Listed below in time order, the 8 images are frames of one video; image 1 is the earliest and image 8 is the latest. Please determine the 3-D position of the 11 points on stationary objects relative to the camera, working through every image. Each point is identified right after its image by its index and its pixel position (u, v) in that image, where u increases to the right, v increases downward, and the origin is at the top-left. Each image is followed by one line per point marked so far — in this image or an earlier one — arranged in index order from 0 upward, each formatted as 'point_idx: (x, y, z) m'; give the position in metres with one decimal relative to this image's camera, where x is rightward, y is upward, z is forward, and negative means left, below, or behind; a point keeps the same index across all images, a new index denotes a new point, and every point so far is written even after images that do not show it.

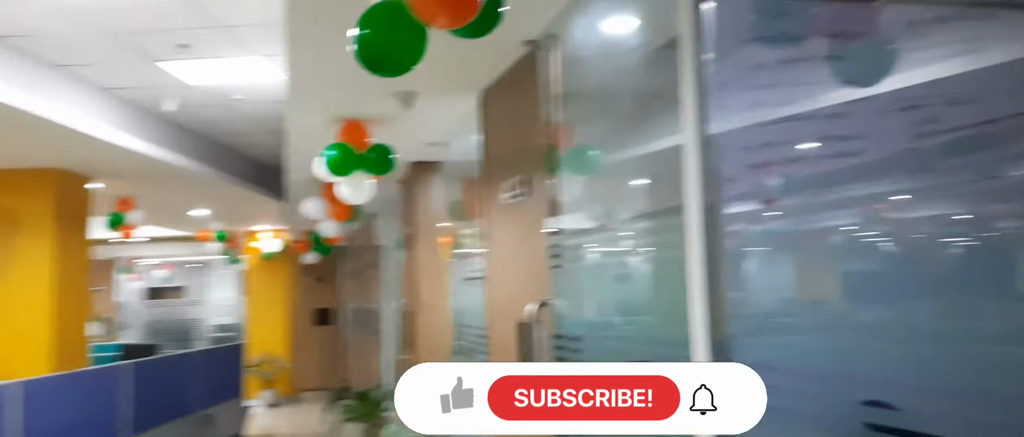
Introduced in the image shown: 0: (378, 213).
0: (-1.6, +0.1, +9.2) m
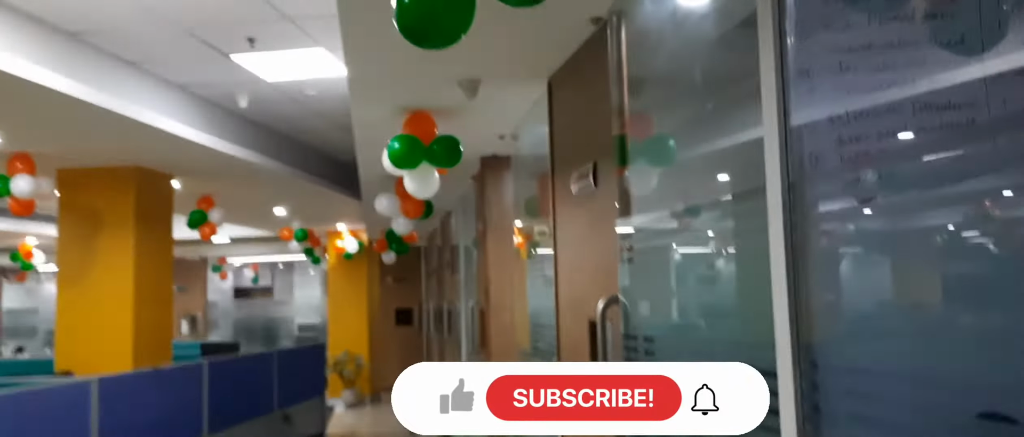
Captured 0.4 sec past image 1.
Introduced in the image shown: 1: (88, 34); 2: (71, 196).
0: (-0.7, +0.1, +9.2) m
1: (-2.4, +1.0, +4.4) m
2: (-3.5, +0.2, +6.2) m
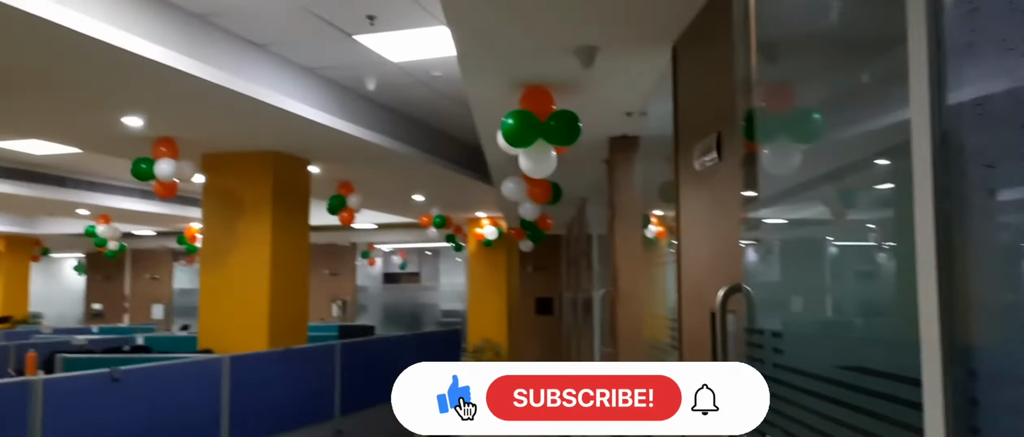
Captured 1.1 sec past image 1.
0: (+0.9, +0.2, +8.9) m
1: (-1.7, +1.2, +4.5) m
2: (-2.5, +0.3, +6.5) m
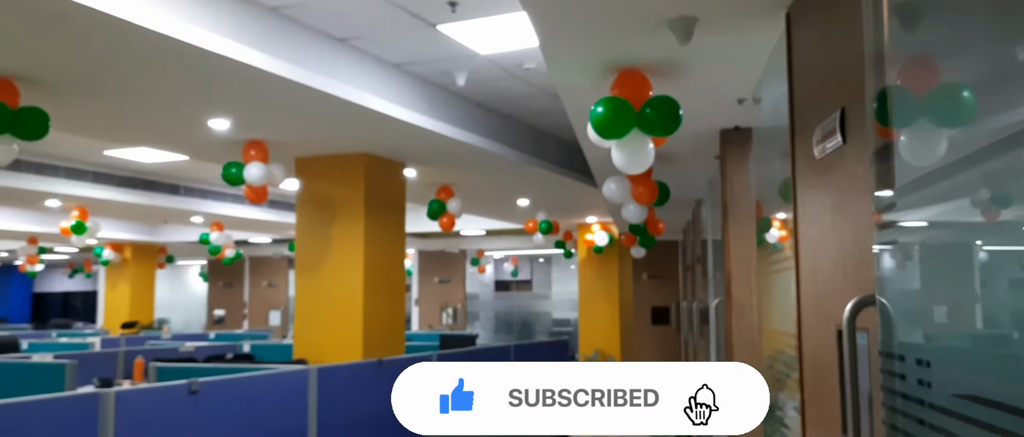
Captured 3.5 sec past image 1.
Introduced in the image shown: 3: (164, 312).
0: (+2.0, +0.2, +8.2) m
1: (-1.2, +1.1, +4.3) m
2: (-1.7, +0.3, +6.4) m
3: (-8.2, -2.2, +18.5) m
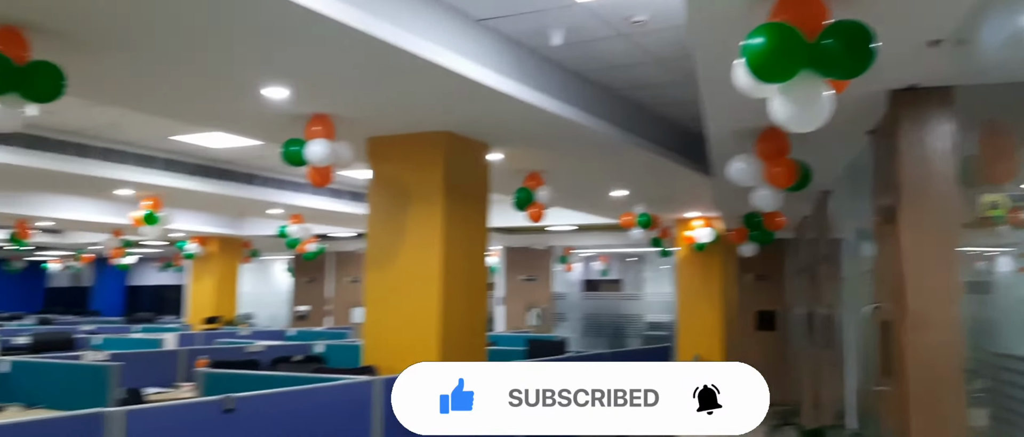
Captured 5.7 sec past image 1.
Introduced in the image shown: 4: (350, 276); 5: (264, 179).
0: (+2.9, +0.3, +7.1) m
1: (-0.7, +1.2, +3.5) m
2: (-0.9, +0.4, +5.7) m
3: (-6.2, -2.1, +18.4) m
4: (-3.3, -1.2, +15.8) m
5: (-2.9, +0.5, +9.3) m
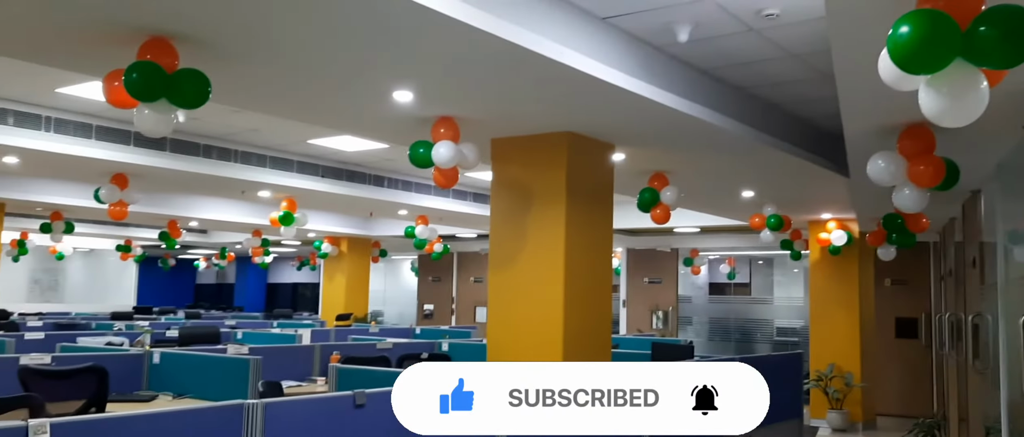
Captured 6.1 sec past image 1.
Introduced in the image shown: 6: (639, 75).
0: (+3.9, +0.2, +6.5) m
1: (-0.2, +1.2, +3.5) m
2: (-0.1, +0.4, +5.7) m
3: (-3.2, -2.1, +19.1) m
4: (-0.8, -1.2, +16.1) m
5: (-1.5, +0.5, +9.6) m
6: (+0.7, +0.8, +4.6) m
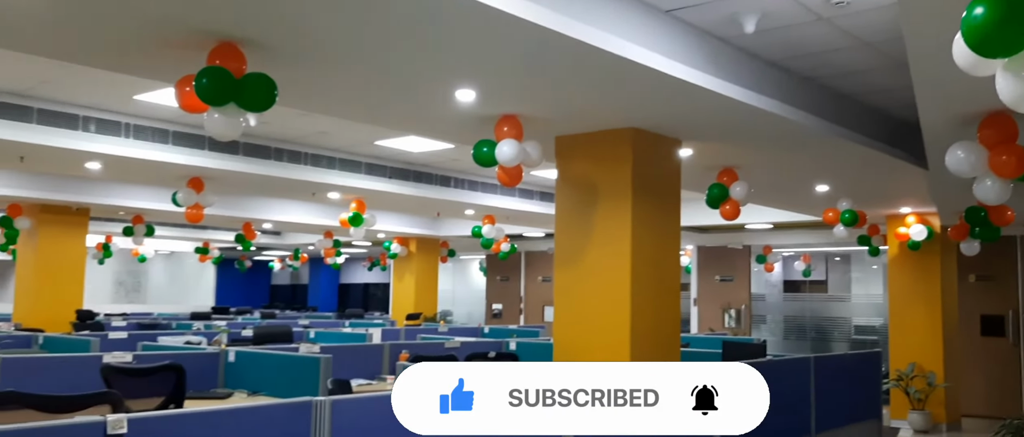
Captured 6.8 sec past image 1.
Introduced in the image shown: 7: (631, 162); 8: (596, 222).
0: (+4.5, +0.3, +6.1) m
1: (+0.1, +1.2, +3.5) m
2: (+0.4, +0.4, +5.7) m
3: (-1.6, -2.1, +19.3) m
4: (+0.6, -1.2, +16.1) m
5: (-0.7, +0.5, +9.6) m
6: (+1.1, +0.9, +4.5) m
7: (+0.8, +0.4, +5.3) m
8: (+0.6, 0.0, +5.5) m
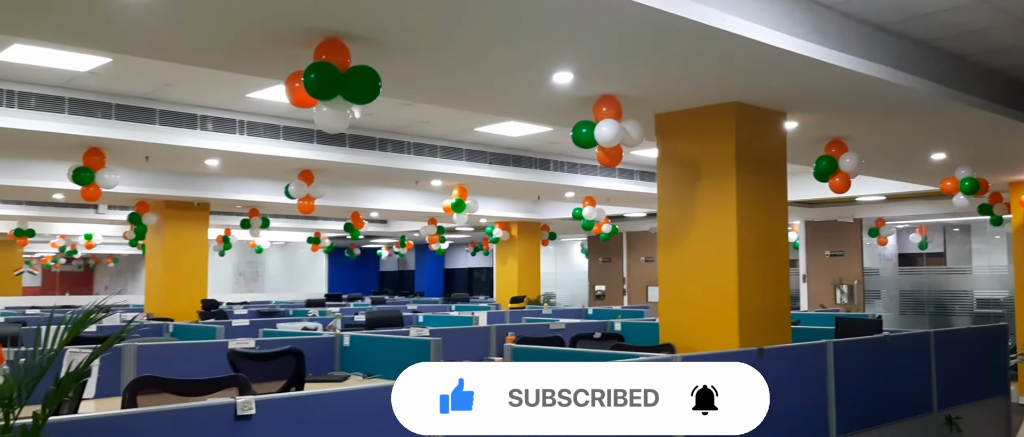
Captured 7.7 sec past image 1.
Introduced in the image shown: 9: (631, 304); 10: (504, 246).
0: (+5.2, +0.6, +5.6) m
1: (+0.5, +1.3, +3.5) m
2: (+1.1, +0.5, +5.6) m
3: (+0.7, -1.7, +19.4) m
4: (+2.5, -0.8, +16.0) m
5: (+0.5, +0.7, +9.6) m
6: (+1.7, +1.0, +4.4) m
7: (+1.5, +0.5, +5.2) m
8: (+1.3, +0.1, +5.4) m
9: (+2.3, -1.8, +16.2) m
10: (-0.3, -0.5, +15.1) m
